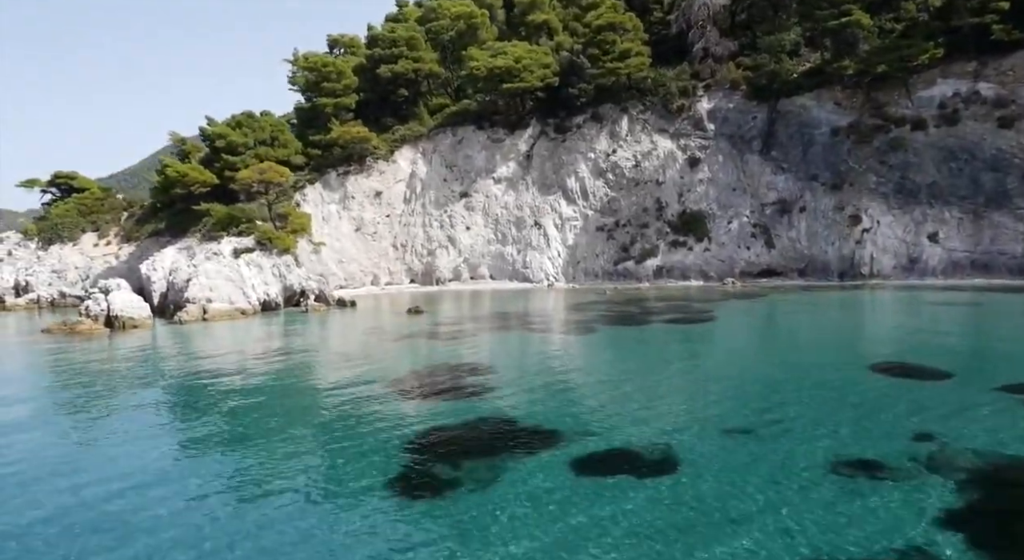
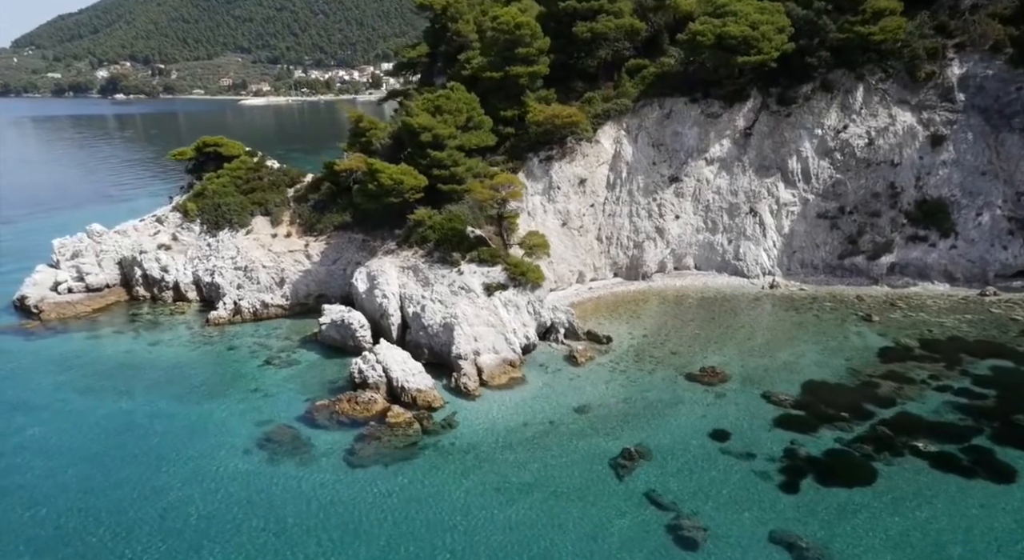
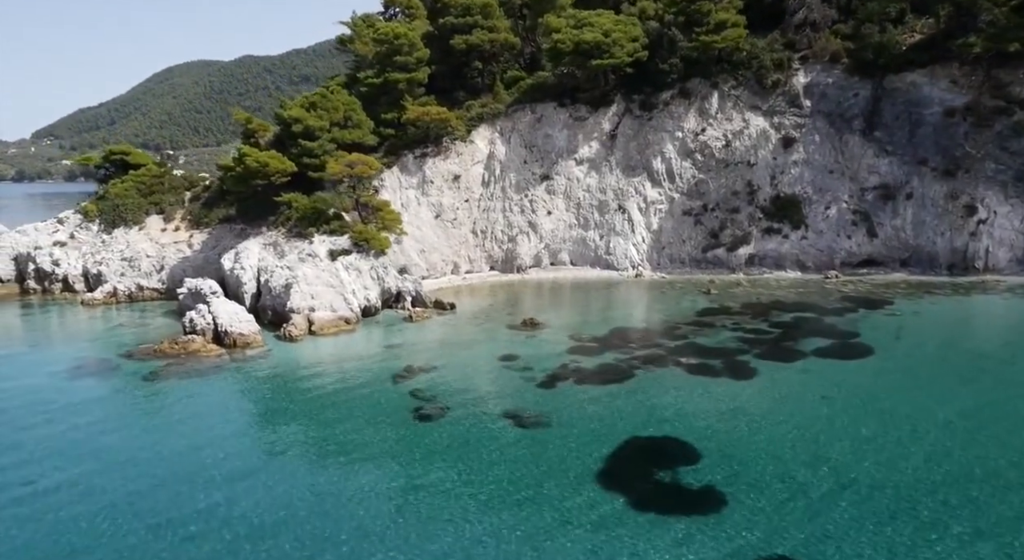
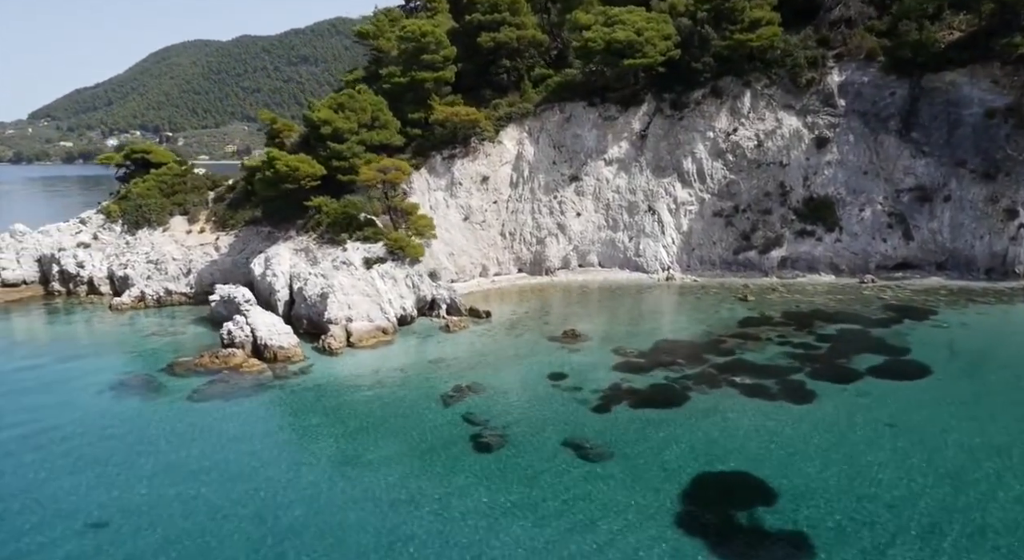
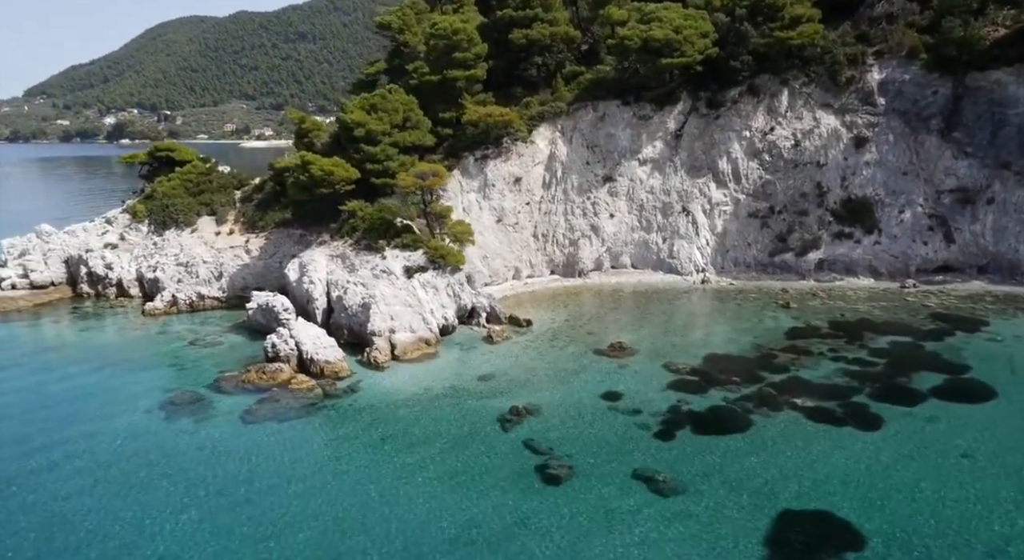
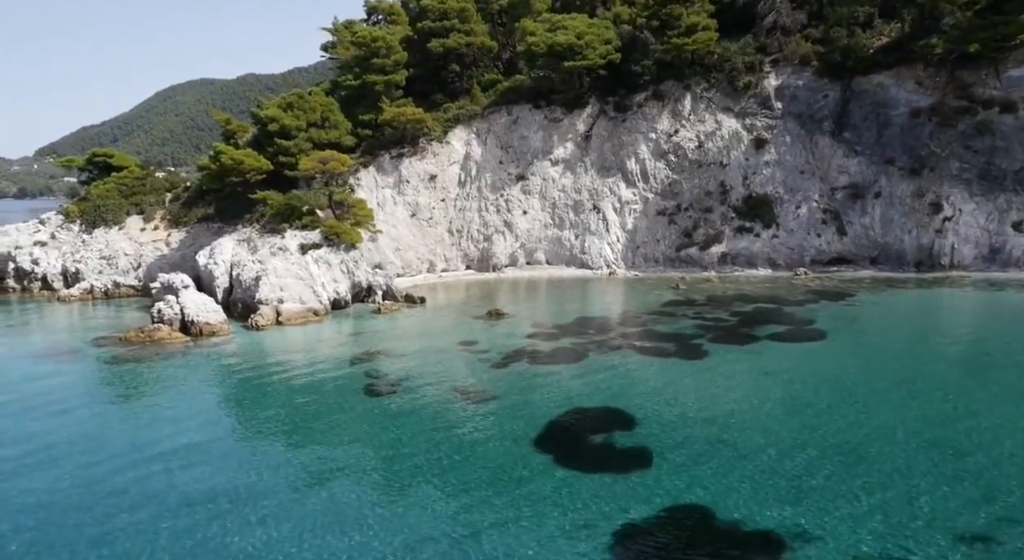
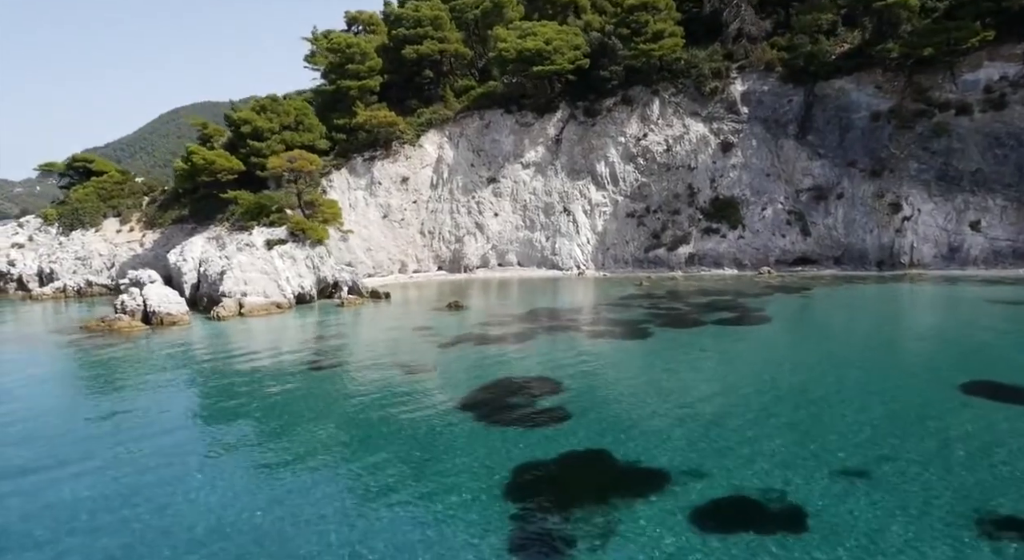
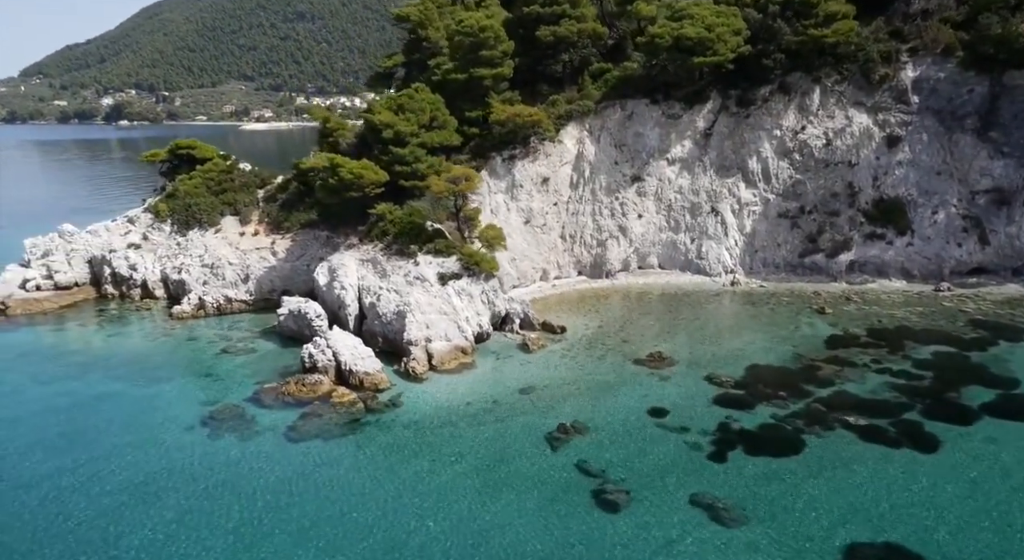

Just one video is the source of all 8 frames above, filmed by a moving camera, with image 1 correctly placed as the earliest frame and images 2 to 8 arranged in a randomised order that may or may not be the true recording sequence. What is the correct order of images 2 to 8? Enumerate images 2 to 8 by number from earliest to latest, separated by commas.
7, 6, 3, 4, 5, 8, 2
